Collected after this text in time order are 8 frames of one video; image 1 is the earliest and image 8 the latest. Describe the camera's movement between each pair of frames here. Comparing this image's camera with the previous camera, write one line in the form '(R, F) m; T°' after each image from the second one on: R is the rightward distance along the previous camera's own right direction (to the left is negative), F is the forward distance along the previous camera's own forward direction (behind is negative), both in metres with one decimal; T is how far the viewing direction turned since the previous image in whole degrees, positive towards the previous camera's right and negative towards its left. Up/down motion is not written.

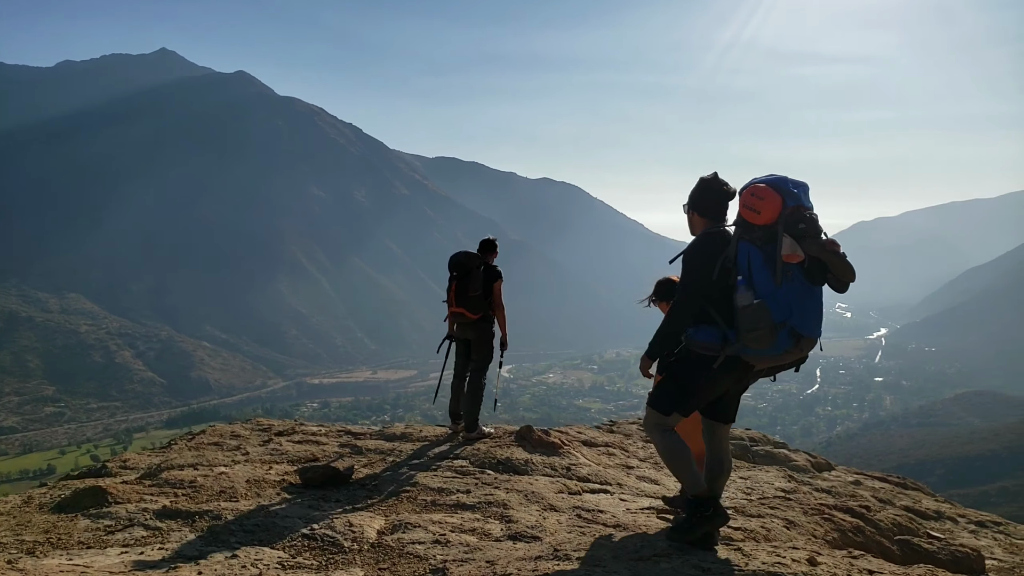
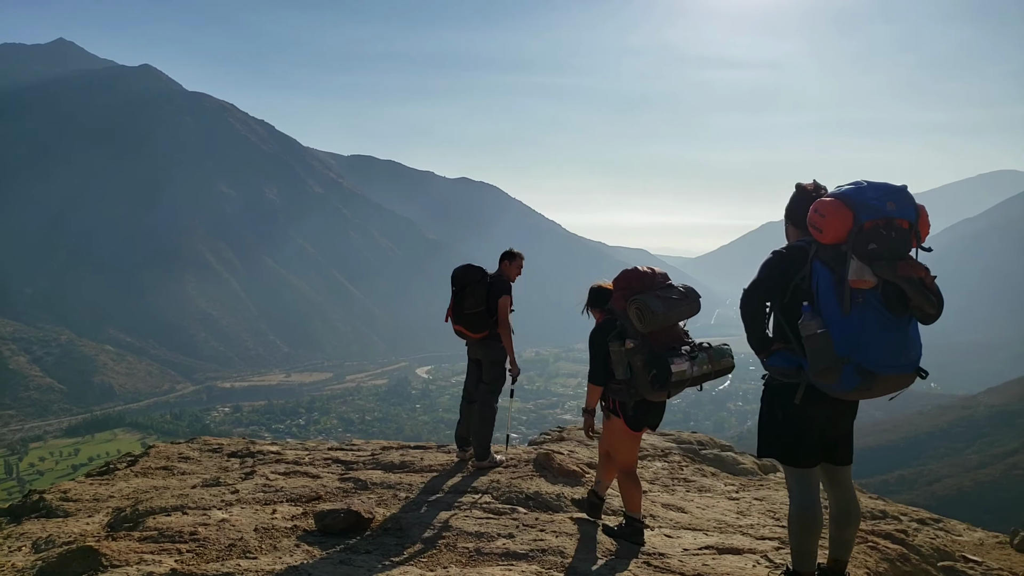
(-0.6, +0.4) m; +6°
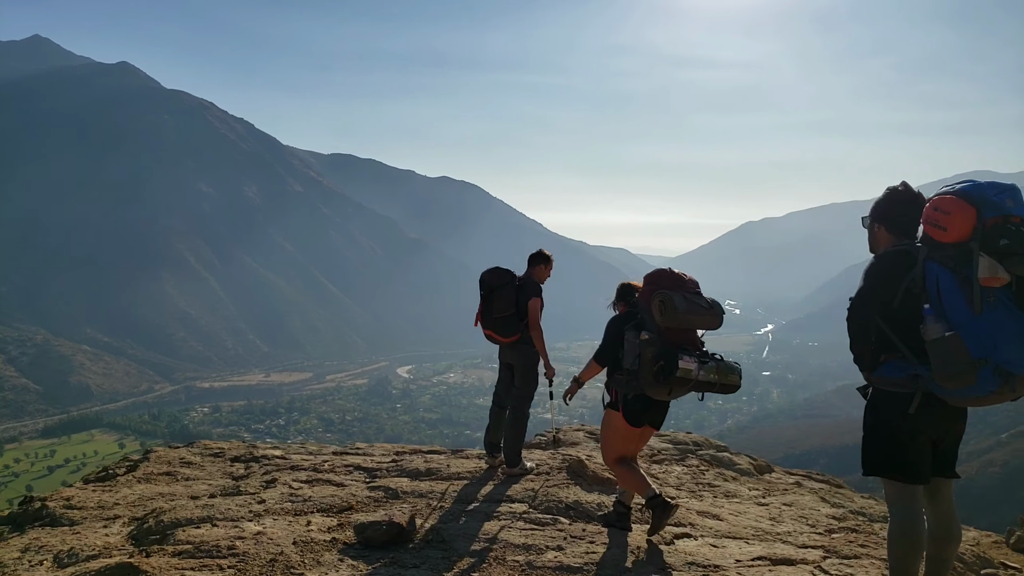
(-0.3, +0.1) m; +1°
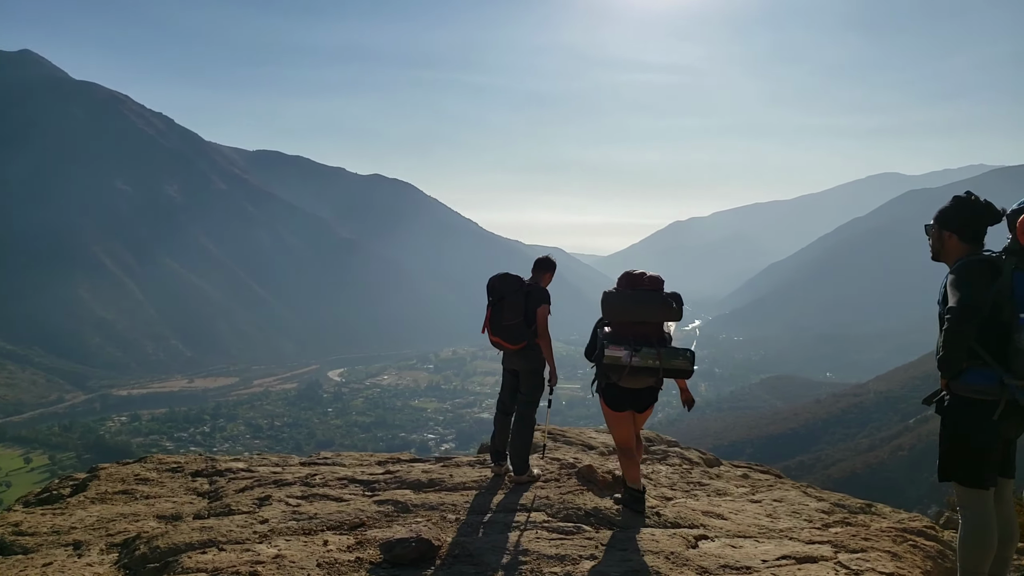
(-0.4, +0.1) m; +5°
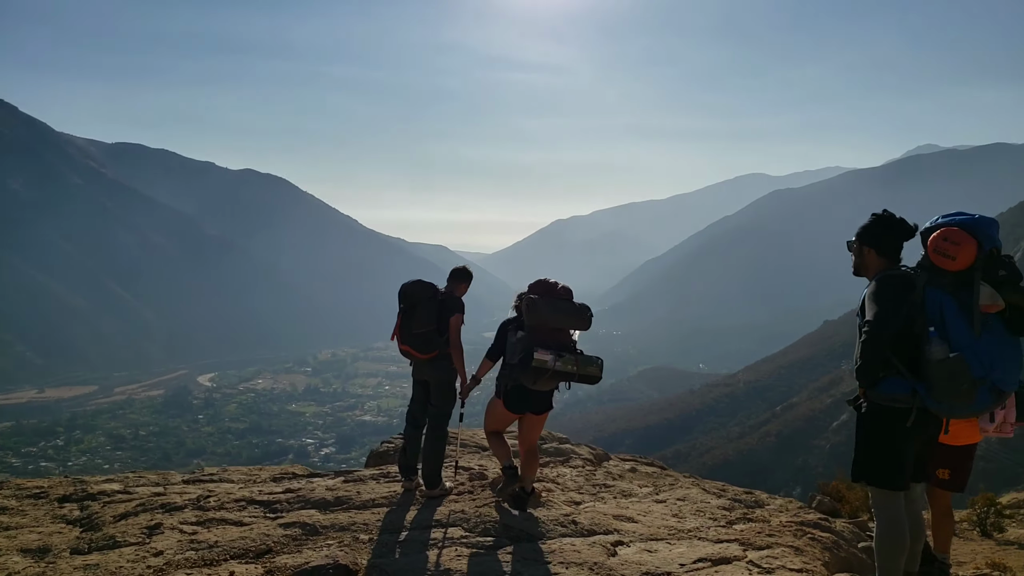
(-0.2, +0.1) m; +8°
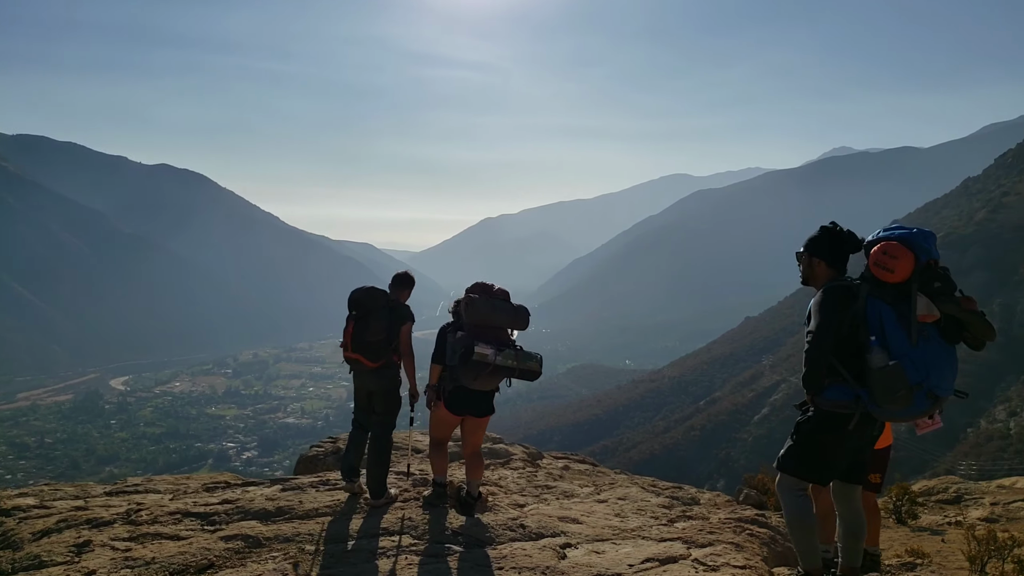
(-0.1, 0.0) m; +5°
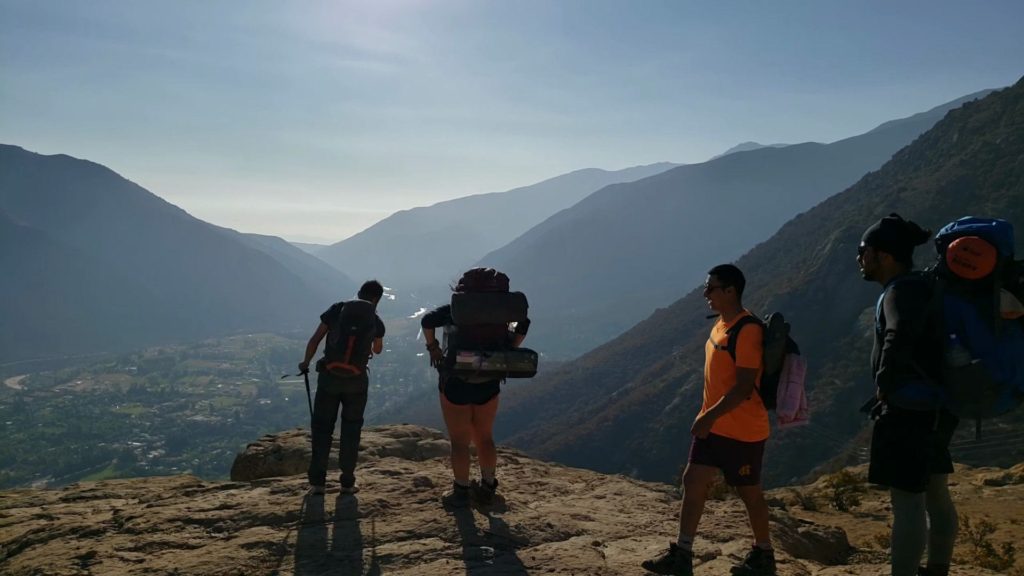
(-0.6, +0.1) m; +6°
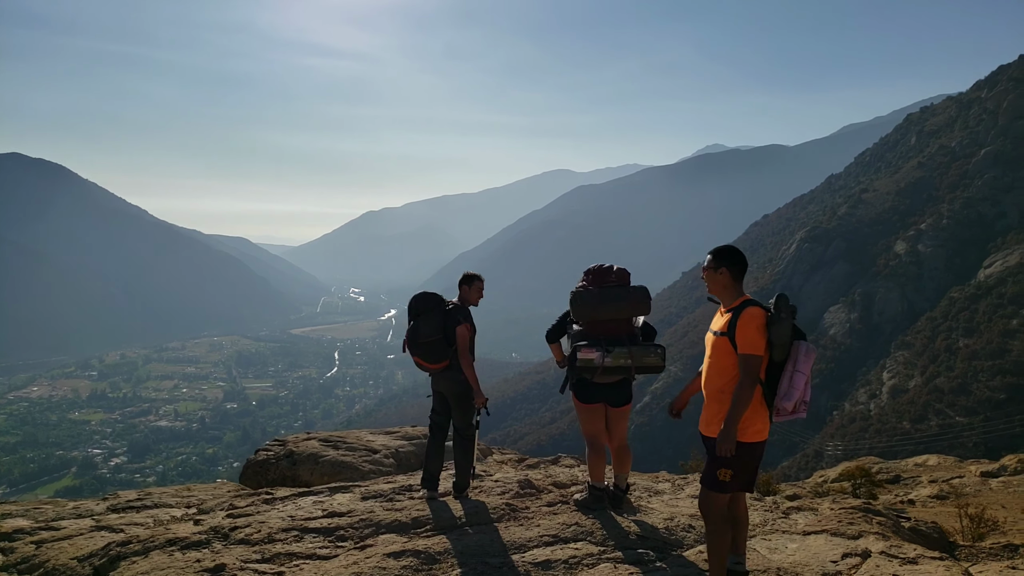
(-0.9, +0.2) m; +2°
